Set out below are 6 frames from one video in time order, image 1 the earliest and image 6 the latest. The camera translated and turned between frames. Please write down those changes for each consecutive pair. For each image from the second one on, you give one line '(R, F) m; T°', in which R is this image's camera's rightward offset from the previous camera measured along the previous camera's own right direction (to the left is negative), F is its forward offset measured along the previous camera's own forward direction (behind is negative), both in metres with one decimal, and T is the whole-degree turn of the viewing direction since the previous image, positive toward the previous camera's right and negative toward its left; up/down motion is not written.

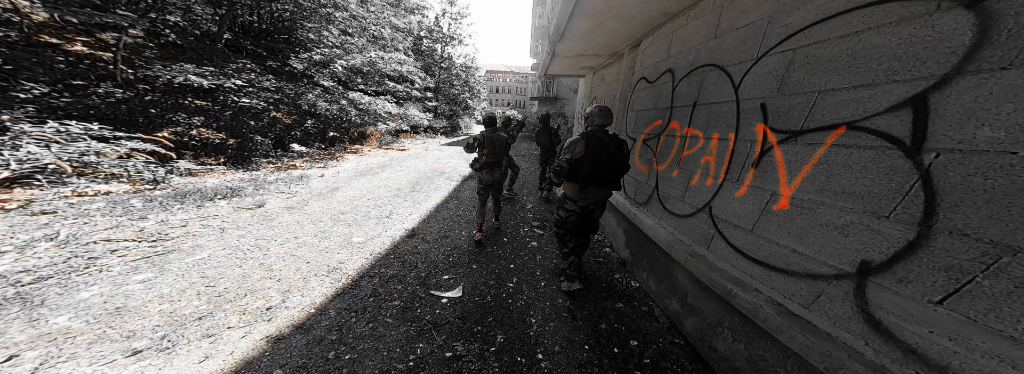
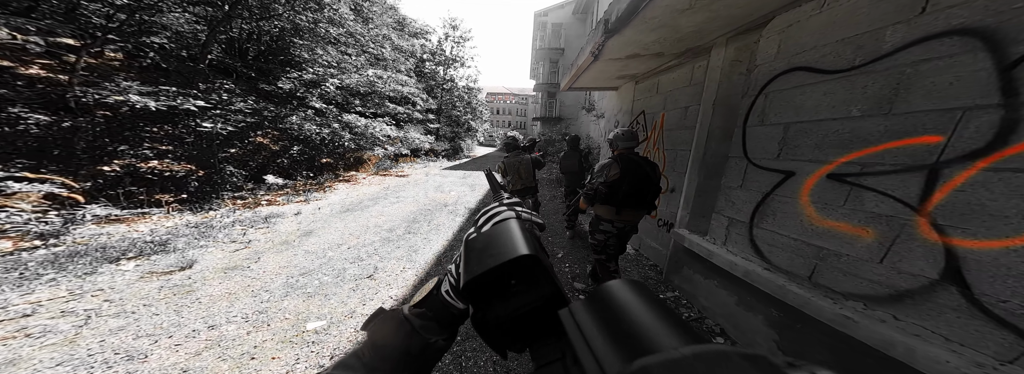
(-0.4, +1.1) m; 0°
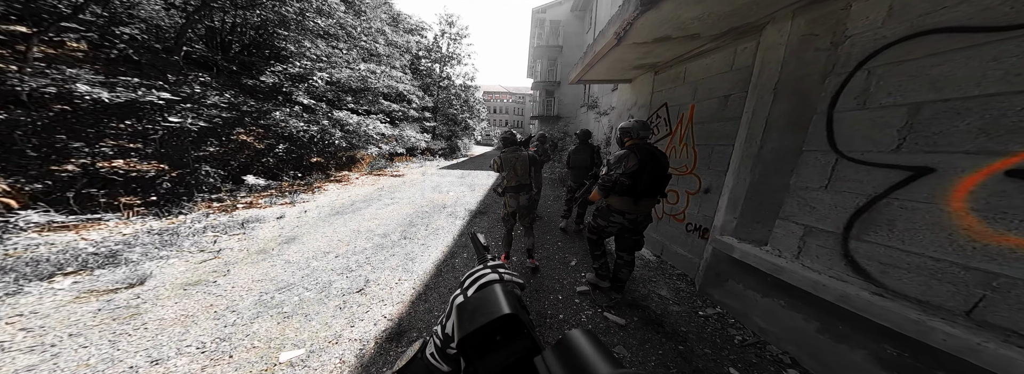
(-0.2, +0.4) m; +1°
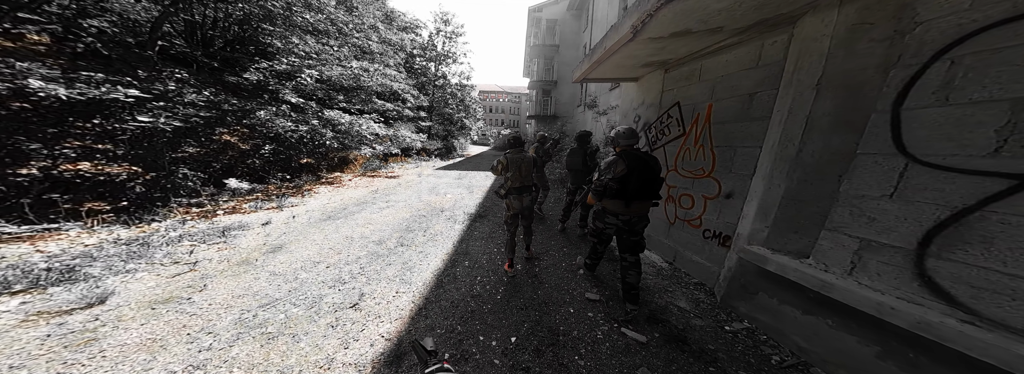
(-0.1, +0.2) m; +1°
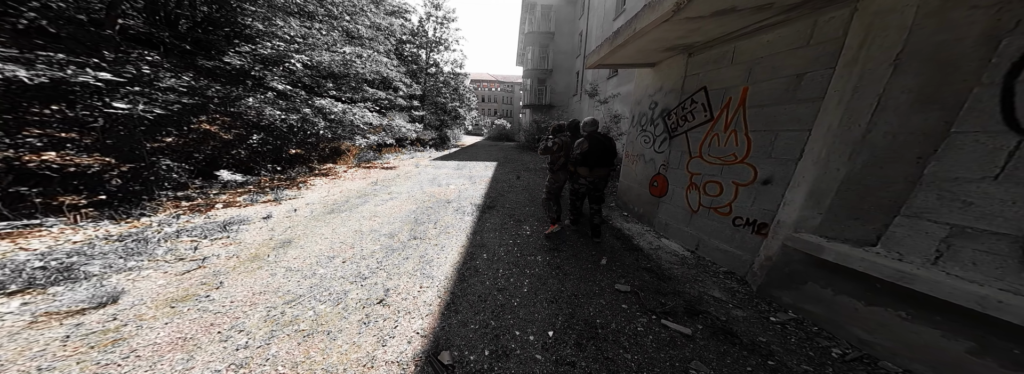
(-0.4, +0.2) m; +2°
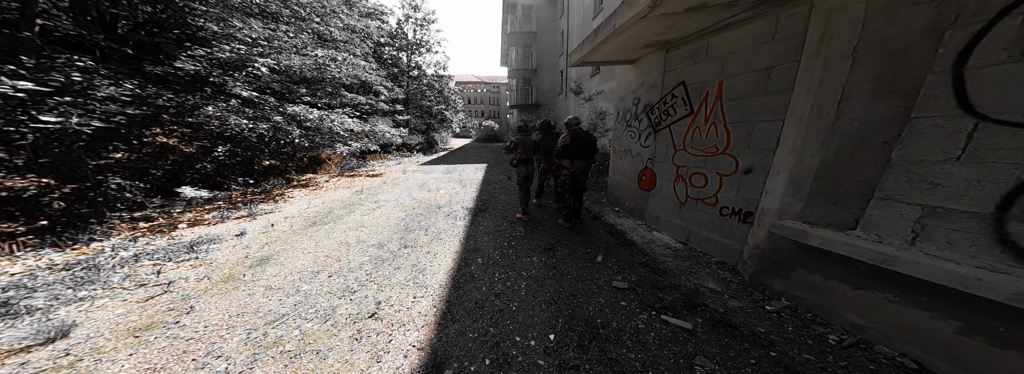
(0.0, +0.1) m; +2°
